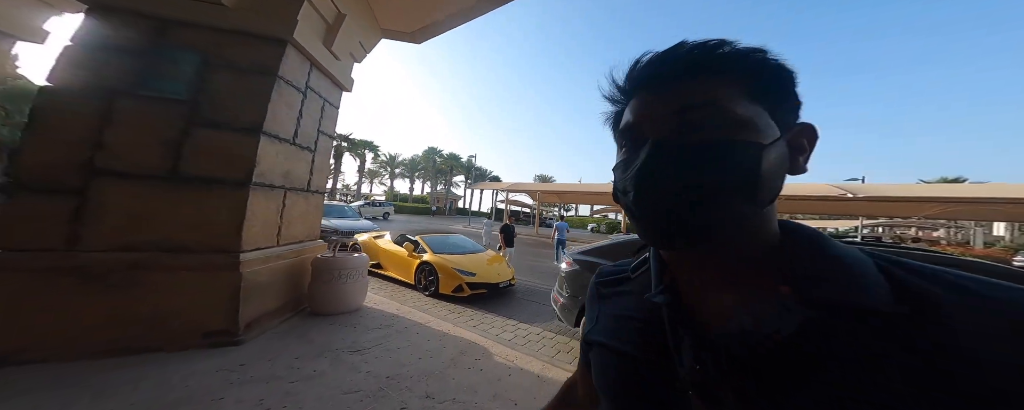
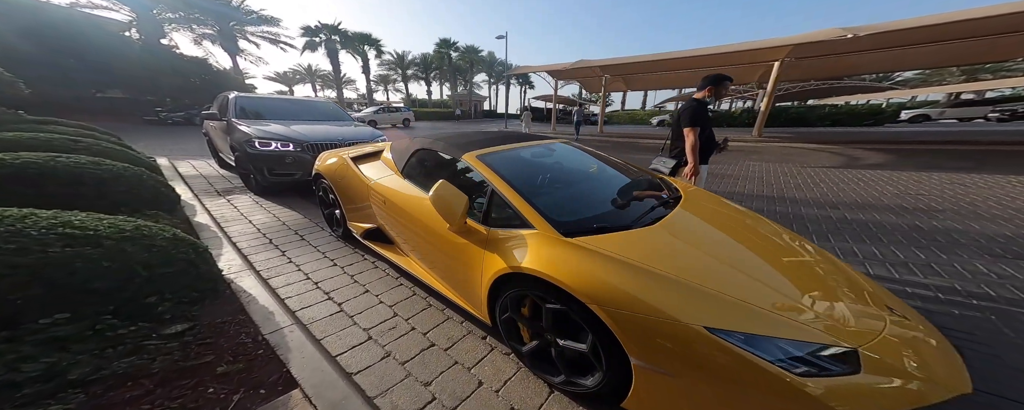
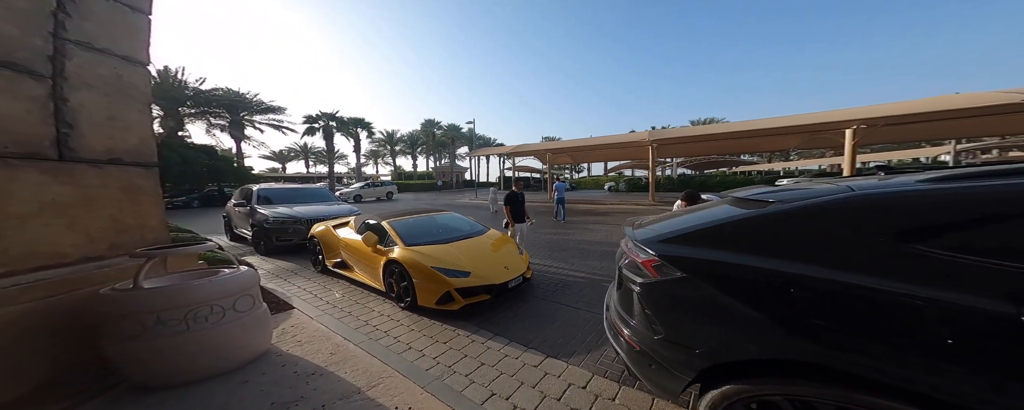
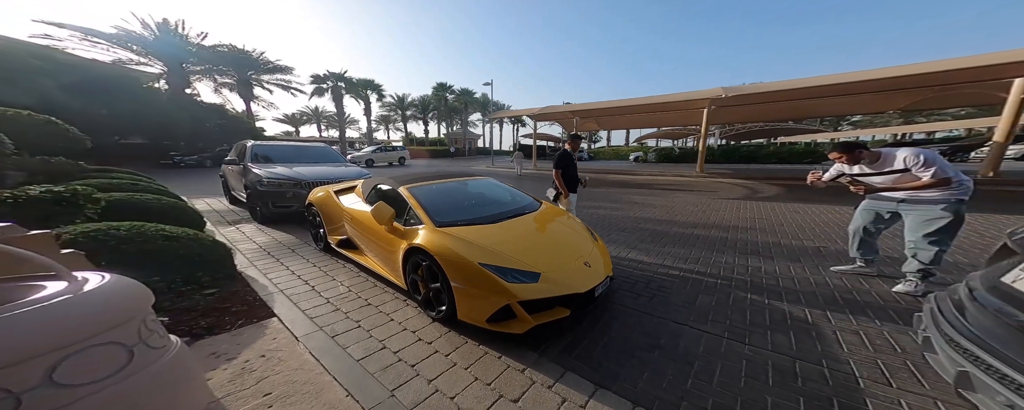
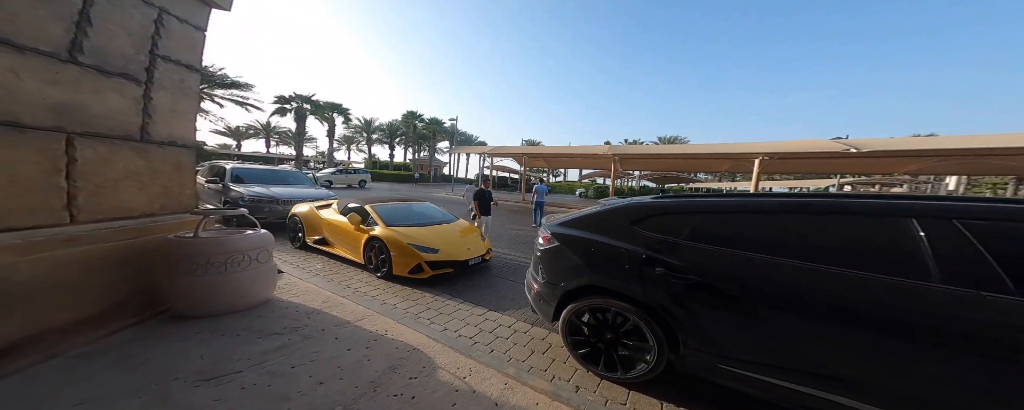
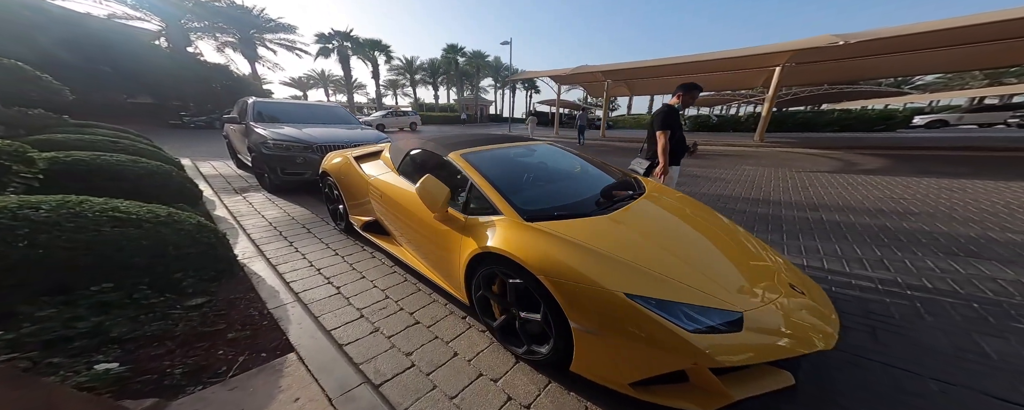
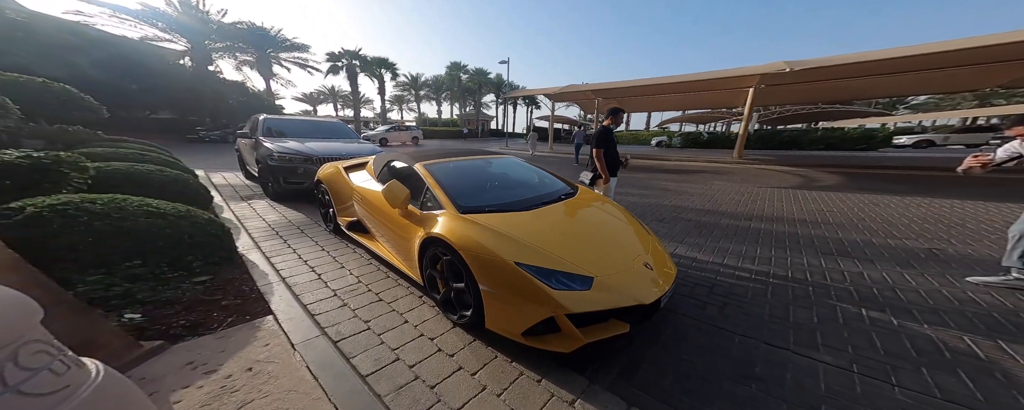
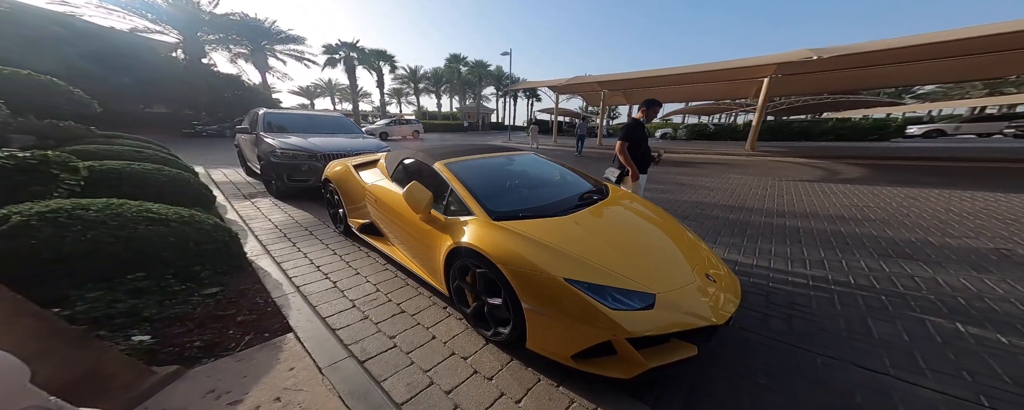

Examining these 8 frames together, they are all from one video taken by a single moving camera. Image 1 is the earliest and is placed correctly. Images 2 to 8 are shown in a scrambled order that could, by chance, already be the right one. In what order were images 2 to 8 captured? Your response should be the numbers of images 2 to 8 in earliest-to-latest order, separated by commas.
5, 3, 4, 7, 8, 6, 2
